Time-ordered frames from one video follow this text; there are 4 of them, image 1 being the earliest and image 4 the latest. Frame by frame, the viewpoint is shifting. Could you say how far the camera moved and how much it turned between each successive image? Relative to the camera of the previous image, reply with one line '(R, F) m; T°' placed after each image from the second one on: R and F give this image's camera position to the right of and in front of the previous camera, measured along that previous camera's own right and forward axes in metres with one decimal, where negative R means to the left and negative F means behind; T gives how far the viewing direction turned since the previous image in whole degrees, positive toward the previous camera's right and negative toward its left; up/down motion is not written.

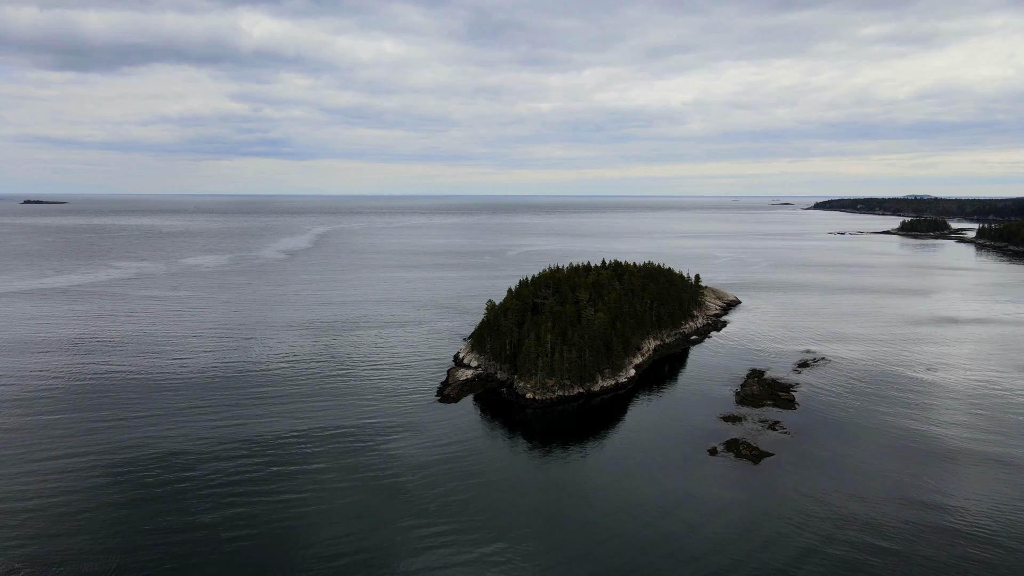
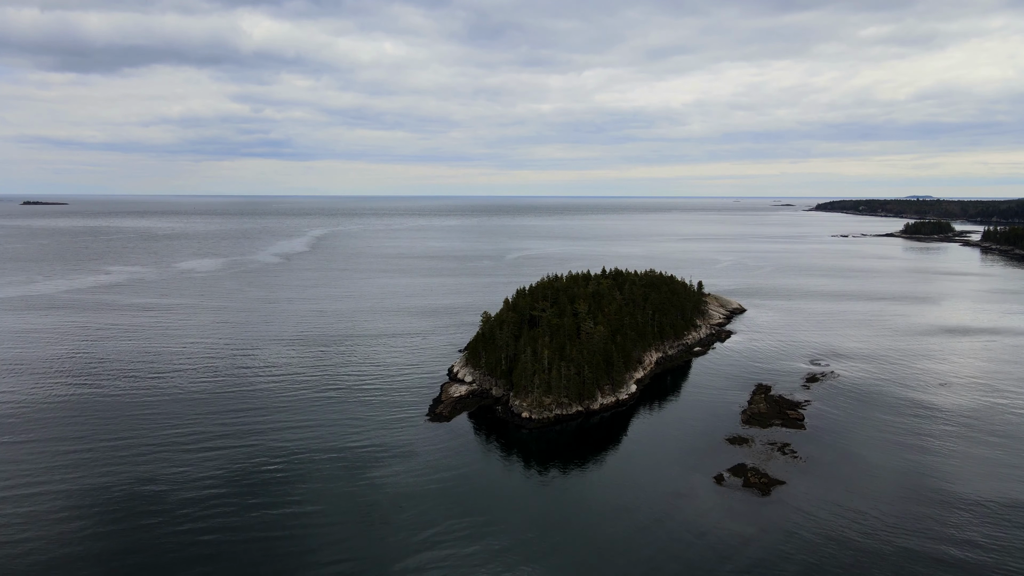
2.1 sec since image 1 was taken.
(+0.4, +2.5) m; 0°
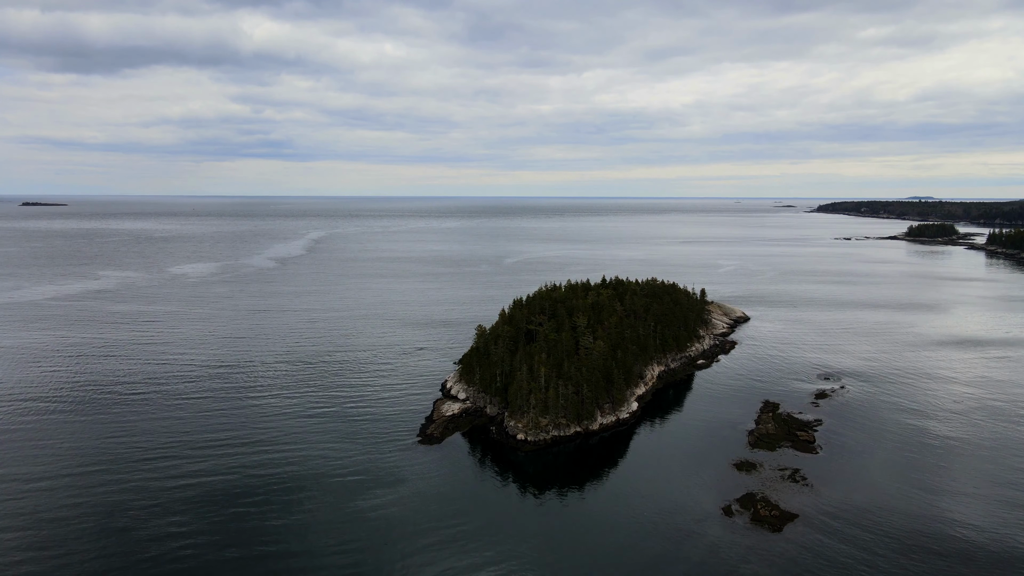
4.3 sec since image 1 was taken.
(+0.4, +2.7) m; 0°
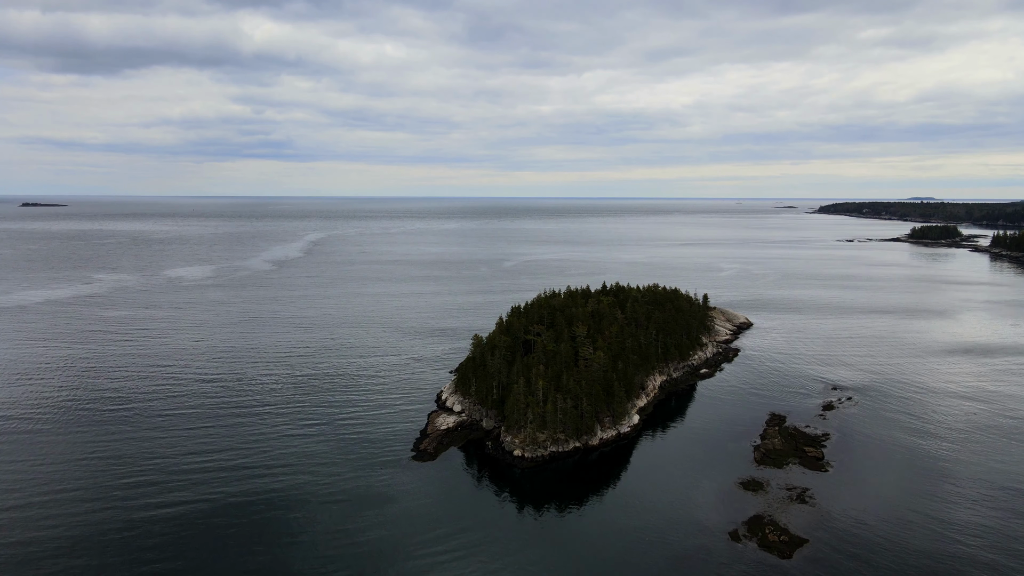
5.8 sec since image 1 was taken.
(+0.3, +1.8) m; 0°
